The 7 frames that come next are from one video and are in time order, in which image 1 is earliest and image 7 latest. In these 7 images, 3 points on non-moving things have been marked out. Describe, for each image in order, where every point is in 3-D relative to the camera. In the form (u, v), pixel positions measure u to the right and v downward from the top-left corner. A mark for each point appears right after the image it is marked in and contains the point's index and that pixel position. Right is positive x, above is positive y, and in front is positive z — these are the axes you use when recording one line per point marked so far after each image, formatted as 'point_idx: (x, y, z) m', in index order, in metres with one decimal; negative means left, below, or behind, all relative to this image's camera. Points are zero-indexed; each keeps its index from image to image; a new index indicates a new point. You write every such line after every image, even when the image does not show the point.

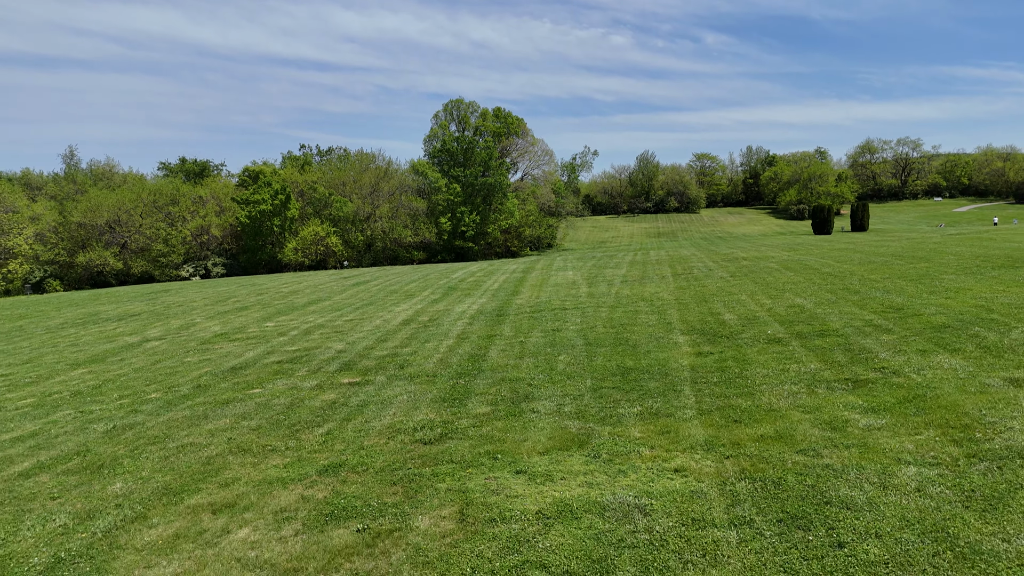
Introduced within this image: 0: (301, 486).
0: (-1.9, -1.8, +5.4) m
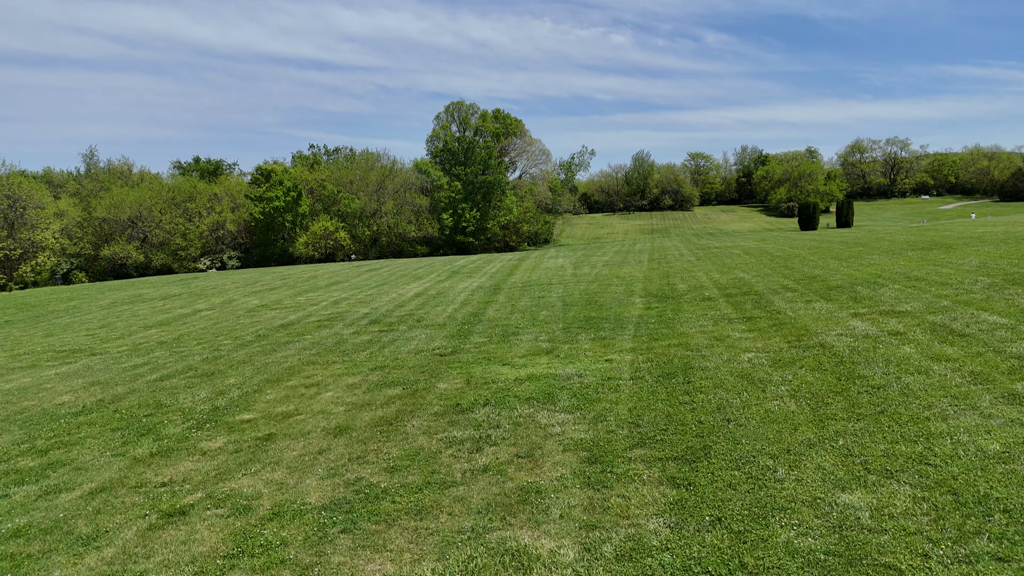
0: (-2.1, -1.2, +8.1) m
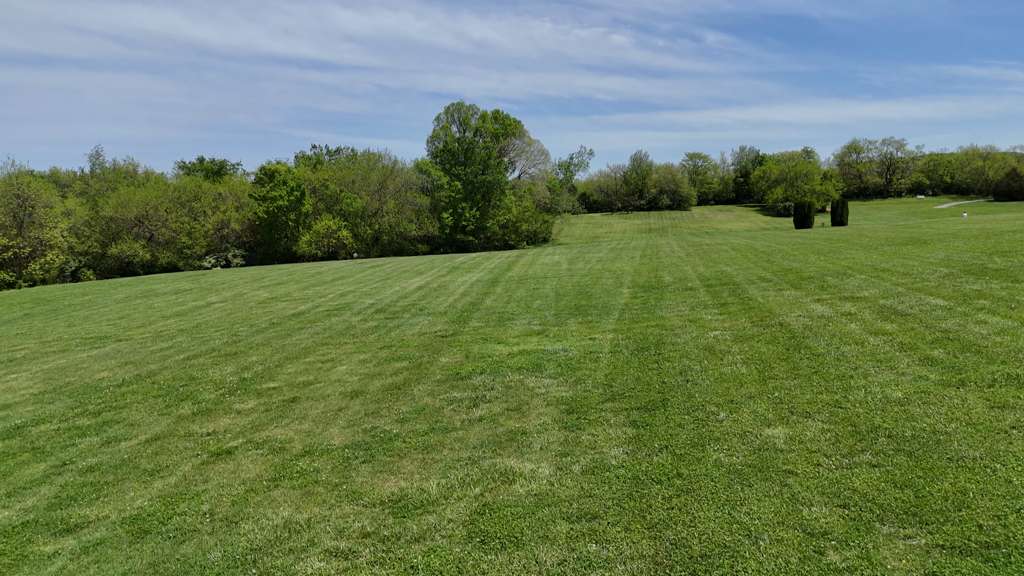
0: (-2.2, -1.0, +9.1) m
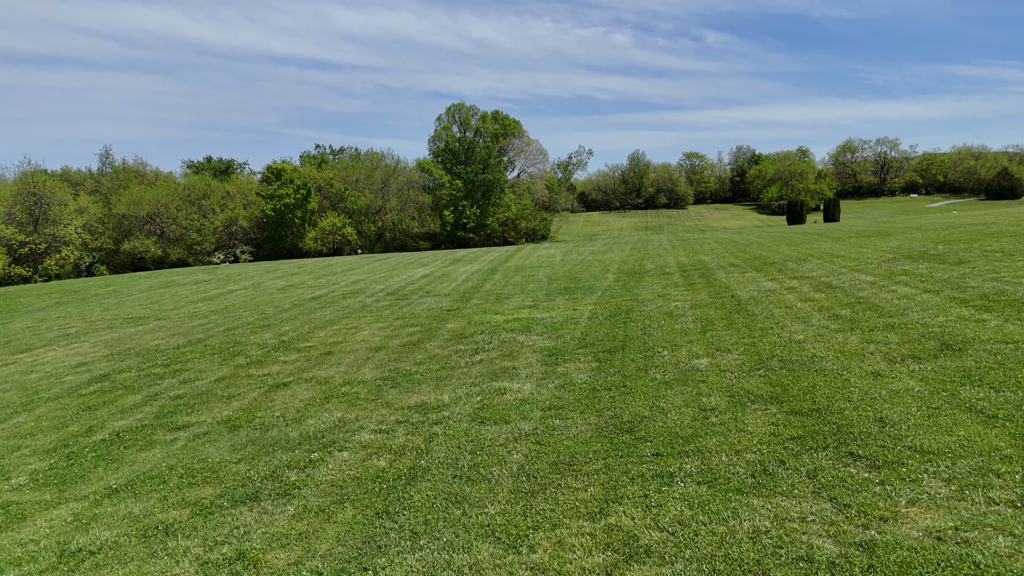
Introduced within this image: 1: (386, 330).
0: (-2.3, -0.6, +10.6) m
1: (-2.1, -0.7, +9.8) m
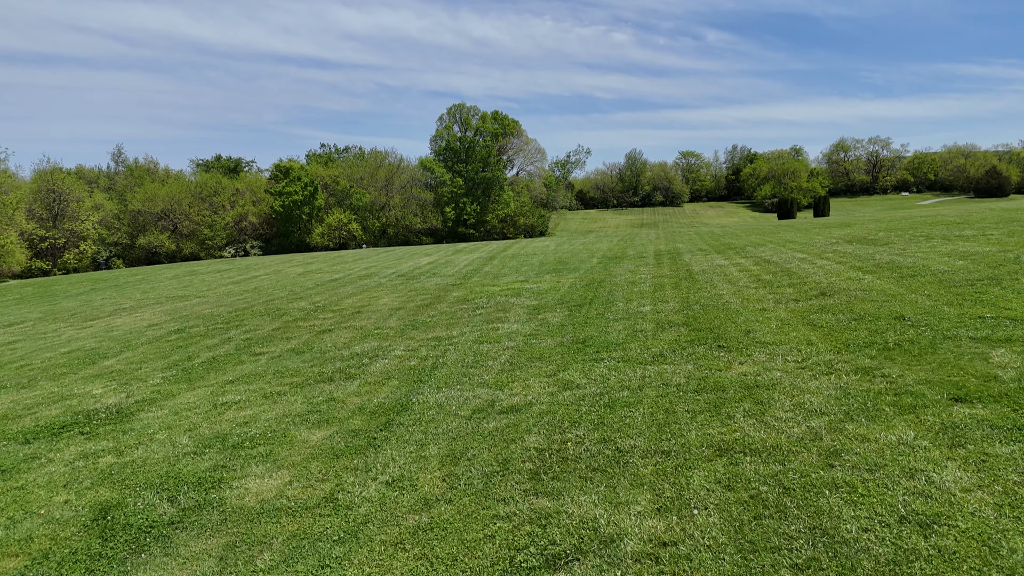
0: (-2.4, -0.1, +12.7) m
1: (-2.2, -0.2, +11.9) m
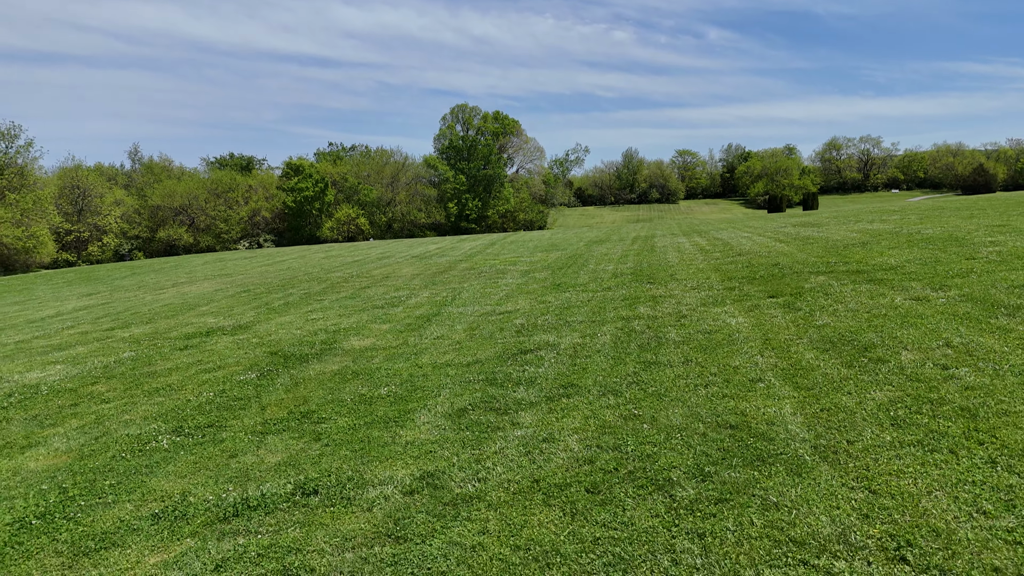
0: (-2.5, +0.6, +15.4) m
1: (-2.3, +0.5, +14.6) m
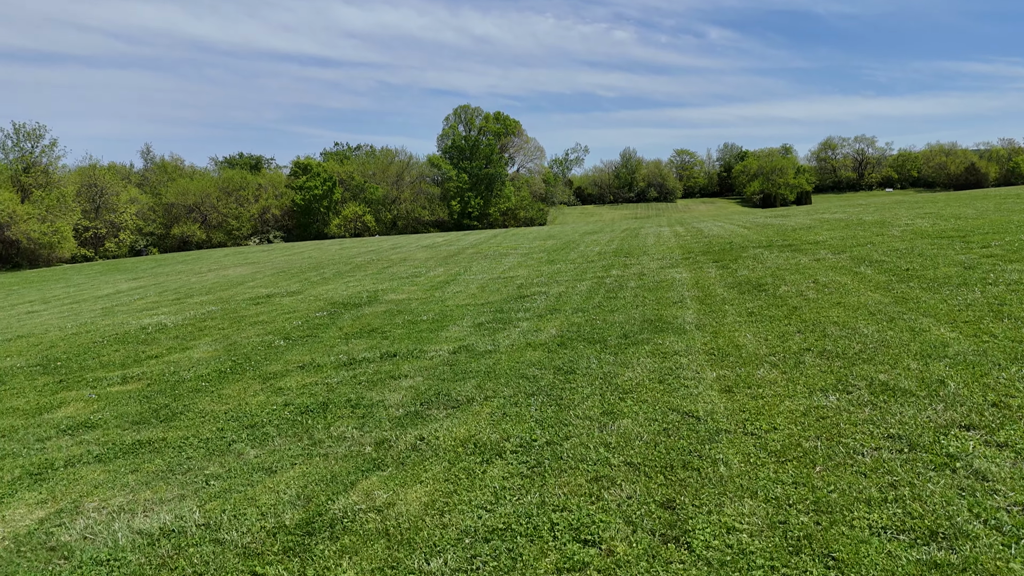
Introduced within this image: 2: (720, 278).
0: (-2.4, +1.1, +17.4) m
1: (-2.3, +1.0, +16.5) m
2: (+2.5, +0.1, +7.0) m
